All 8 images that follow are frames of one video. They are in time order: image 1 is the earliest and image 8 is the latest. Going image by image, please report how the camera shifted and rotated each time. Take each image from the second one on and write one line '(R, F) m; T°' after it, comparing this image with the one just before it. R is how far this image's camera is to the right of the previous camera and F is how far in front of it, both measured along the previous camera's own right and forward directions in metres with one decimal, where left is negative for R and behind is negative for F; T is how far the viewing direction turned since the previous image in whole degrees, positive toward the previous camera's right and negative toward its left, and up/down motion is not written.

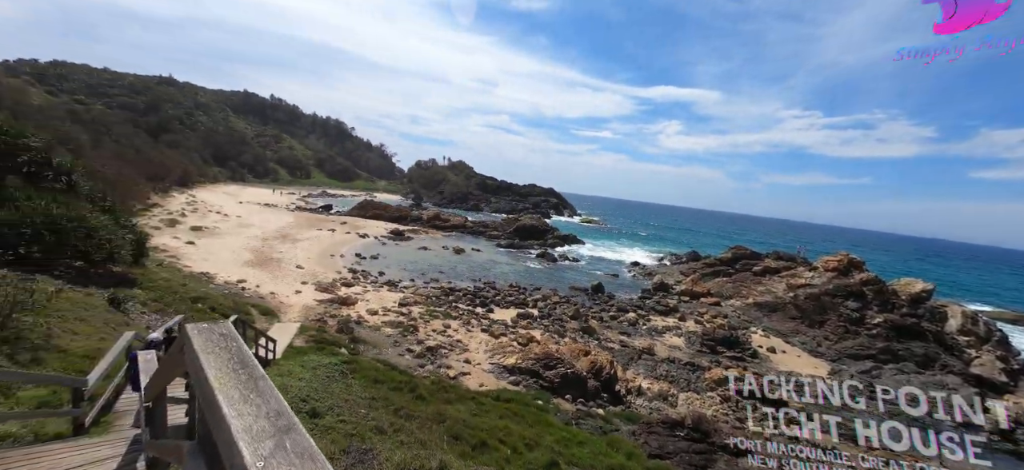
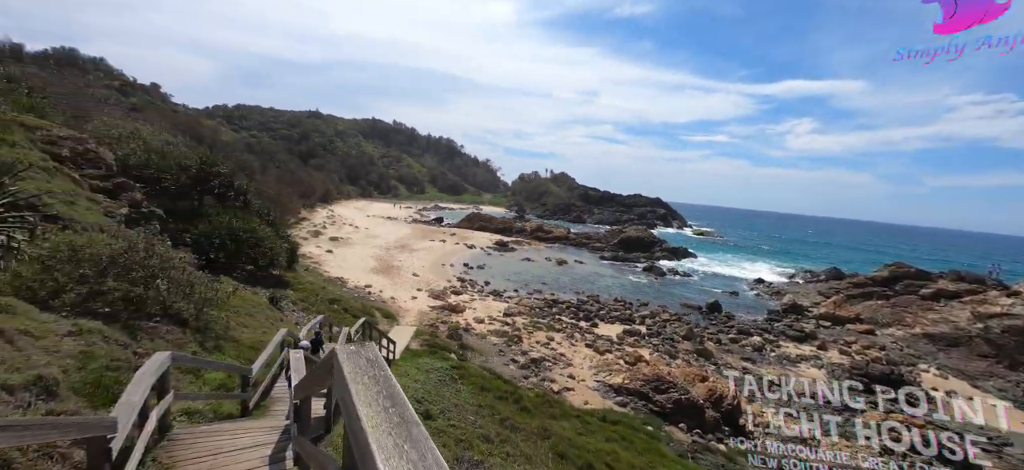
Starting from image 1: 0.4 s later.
(-0.1, +0.1) m; -13°
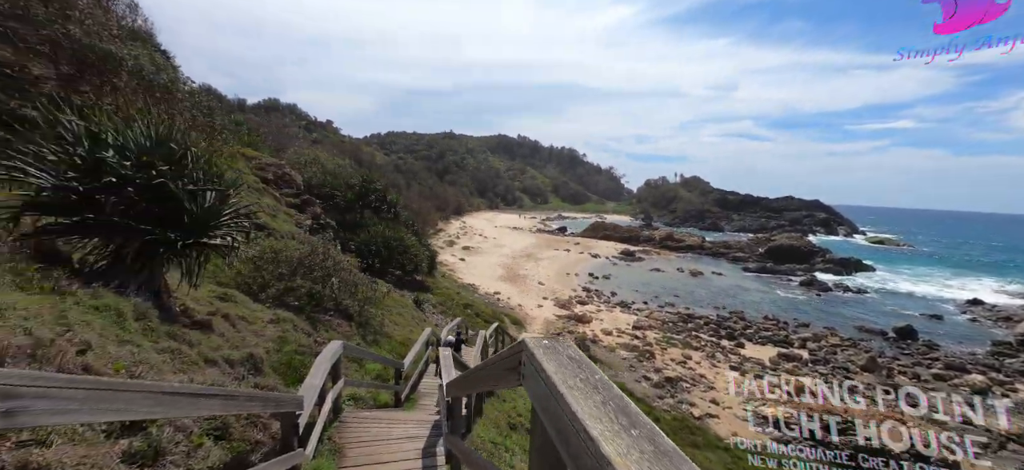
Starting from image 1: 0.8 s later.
(-0.2, +0.2) m; -16°
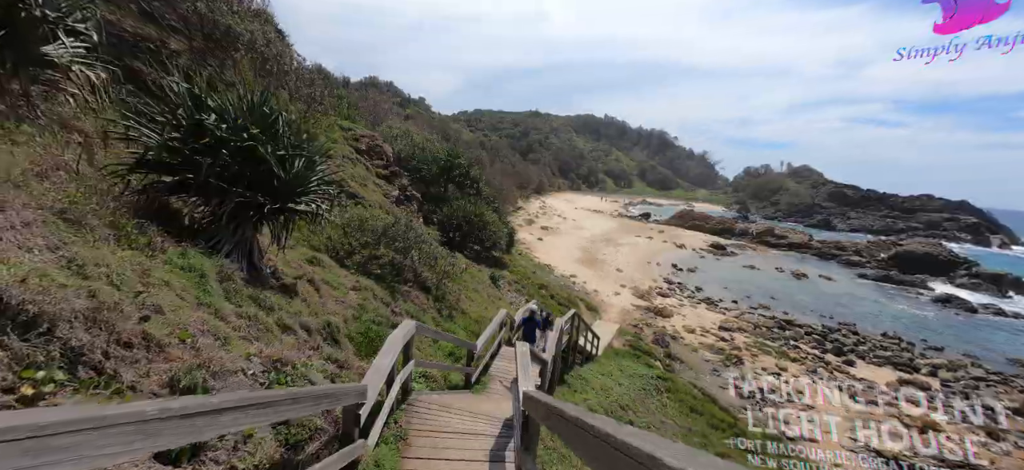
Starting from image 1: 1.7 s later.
(-0.1, +0.5) m; -10°
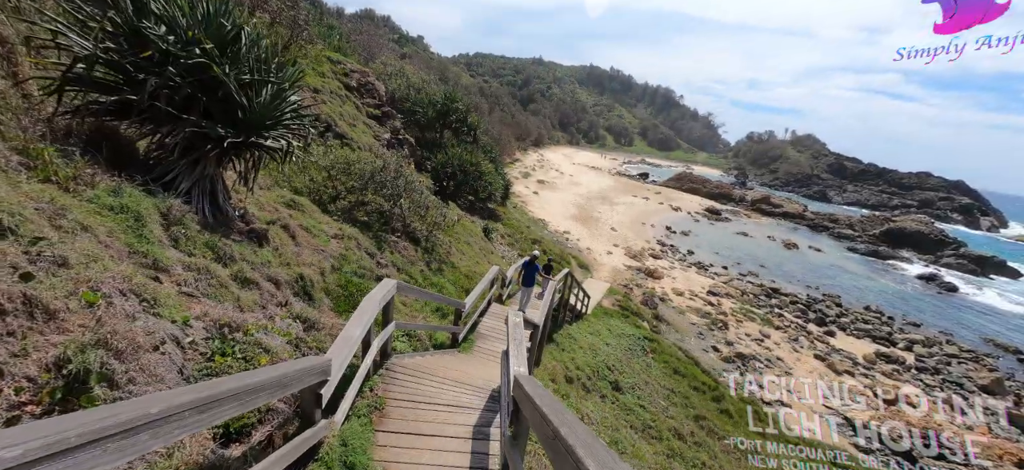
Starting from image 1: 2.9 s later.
(0.0, +0.5) m; +1°
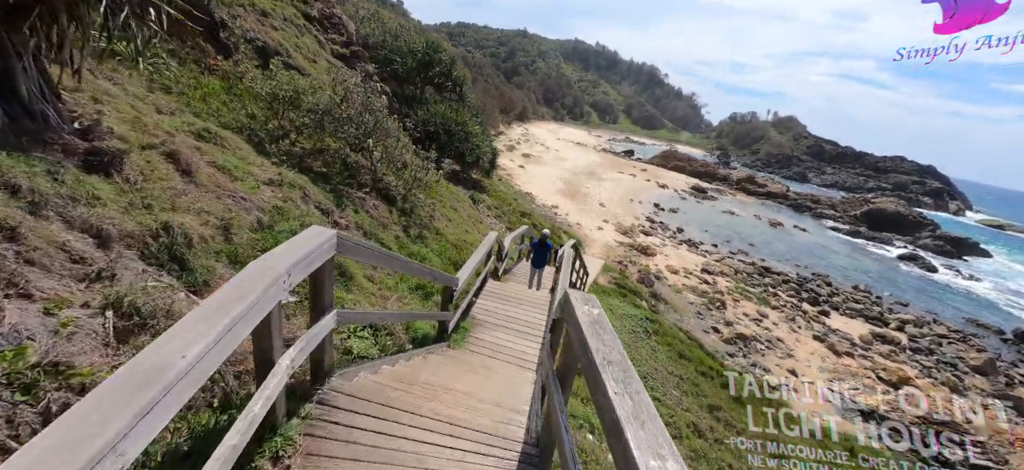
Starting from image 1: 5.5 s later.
(-0.3, +1.8) m; +2°
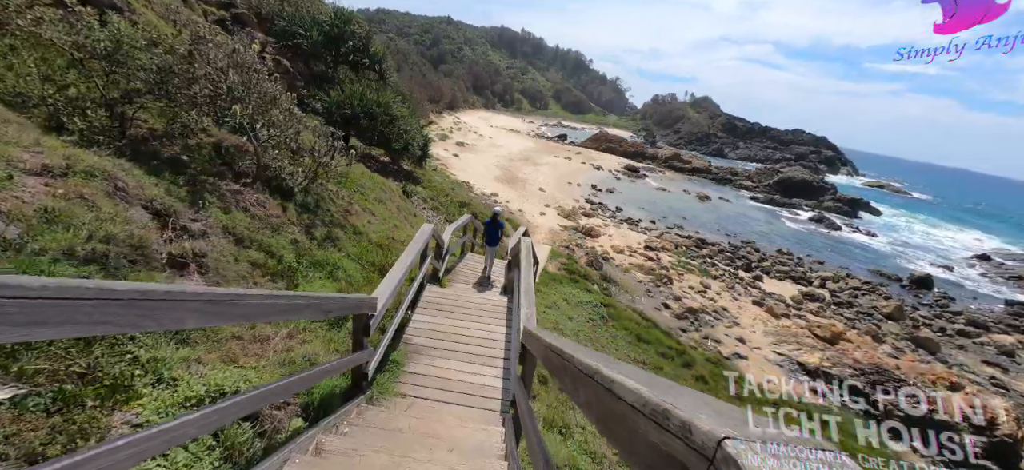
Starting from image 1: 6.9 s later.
(0.0, +1.3) m; +8°
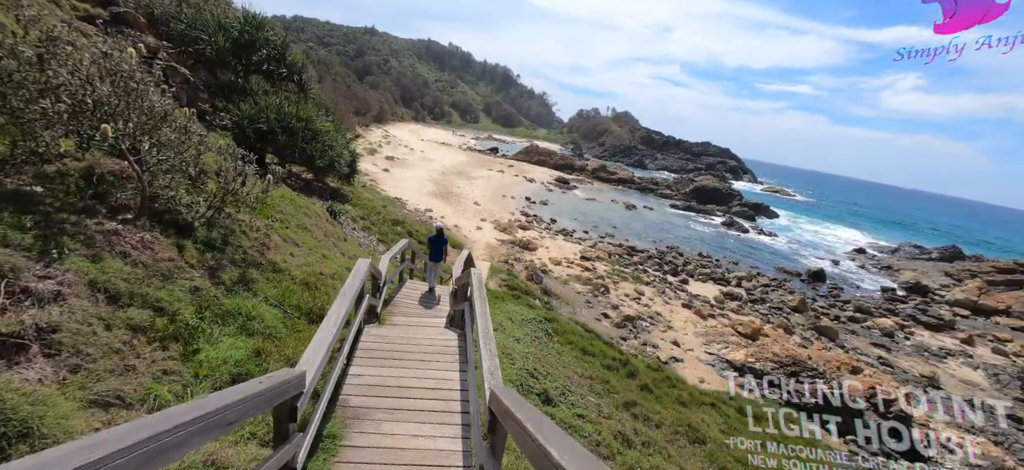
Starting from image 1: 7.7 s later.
(-0.1, +0.5) m; +9°
